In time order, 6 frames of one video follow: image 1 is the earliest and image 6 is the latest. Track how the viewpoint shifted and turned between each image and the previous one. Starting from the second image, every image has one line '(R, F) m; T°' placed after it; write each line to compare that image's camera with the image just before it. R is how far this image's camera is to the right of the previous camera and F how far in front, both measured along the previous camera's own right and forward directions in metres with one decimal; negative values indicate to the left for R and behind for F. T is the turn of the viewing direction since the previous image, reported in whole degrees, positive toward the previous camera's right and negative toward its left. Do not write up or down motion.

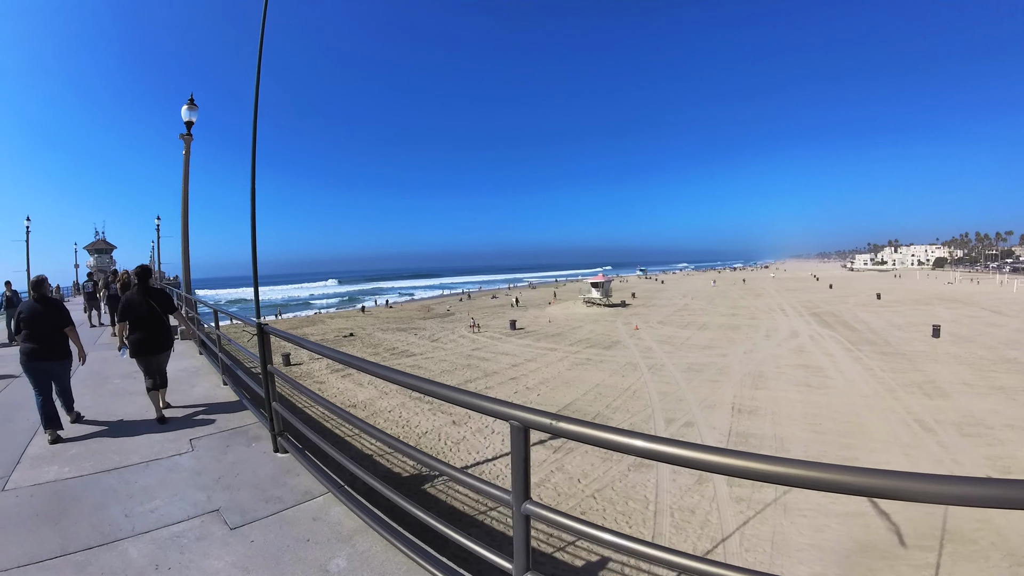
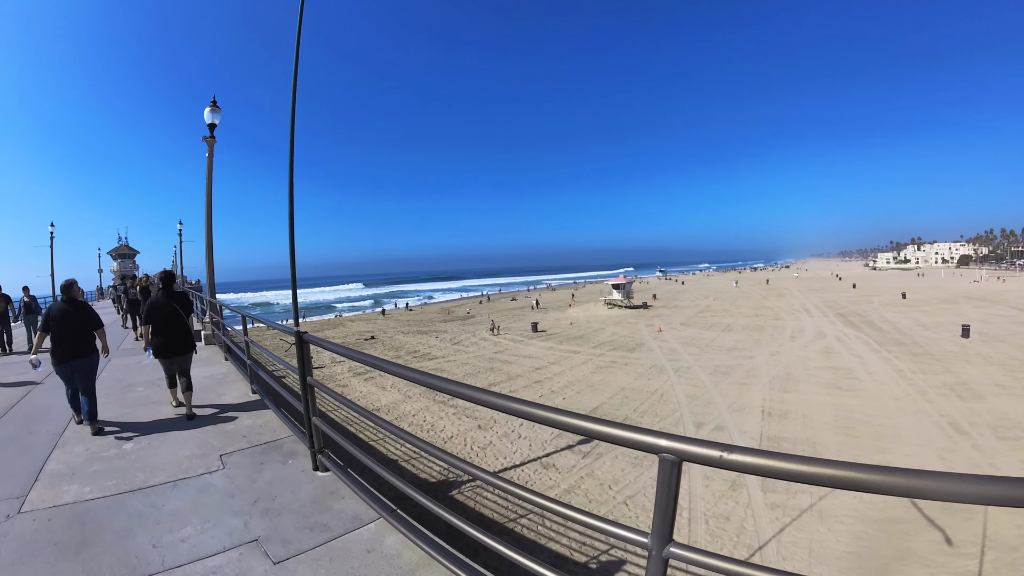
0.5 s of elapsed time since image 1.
(-0.2, +0.3) m; -2°
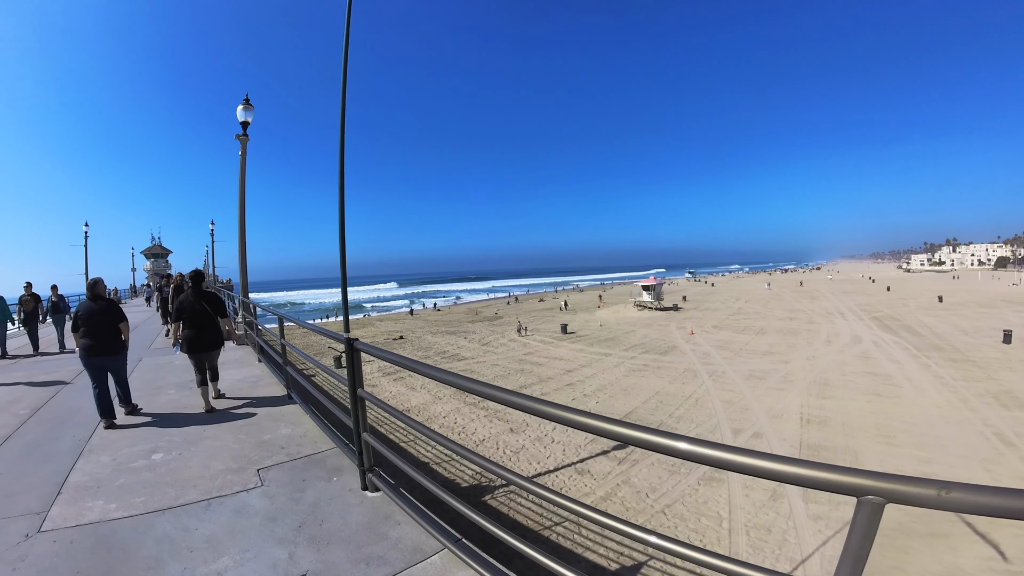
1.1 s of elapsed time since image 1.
(-0.2, +0.3) m; -3°
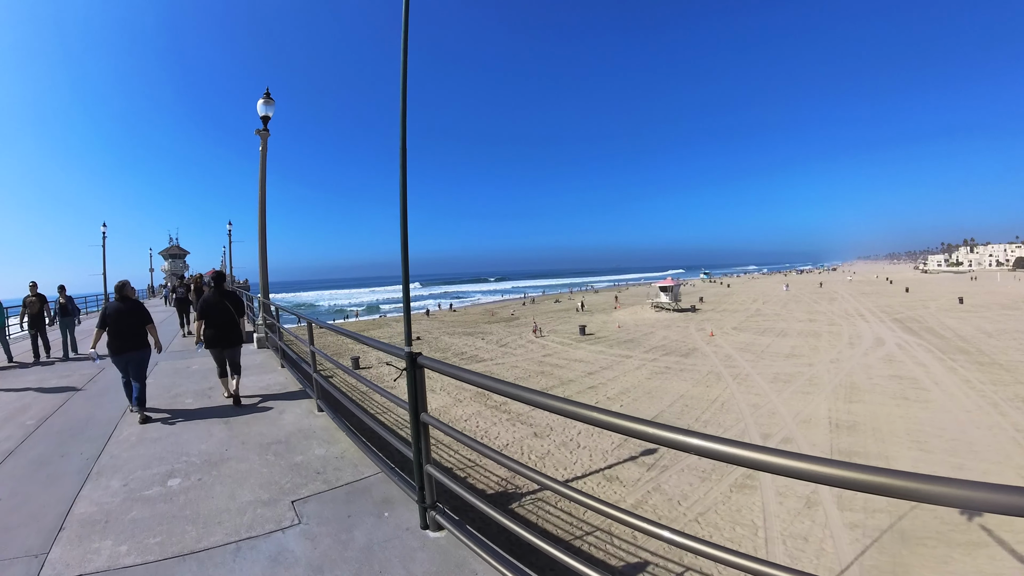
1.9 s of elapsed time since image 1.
(-0.3, +0.3) m; -1°
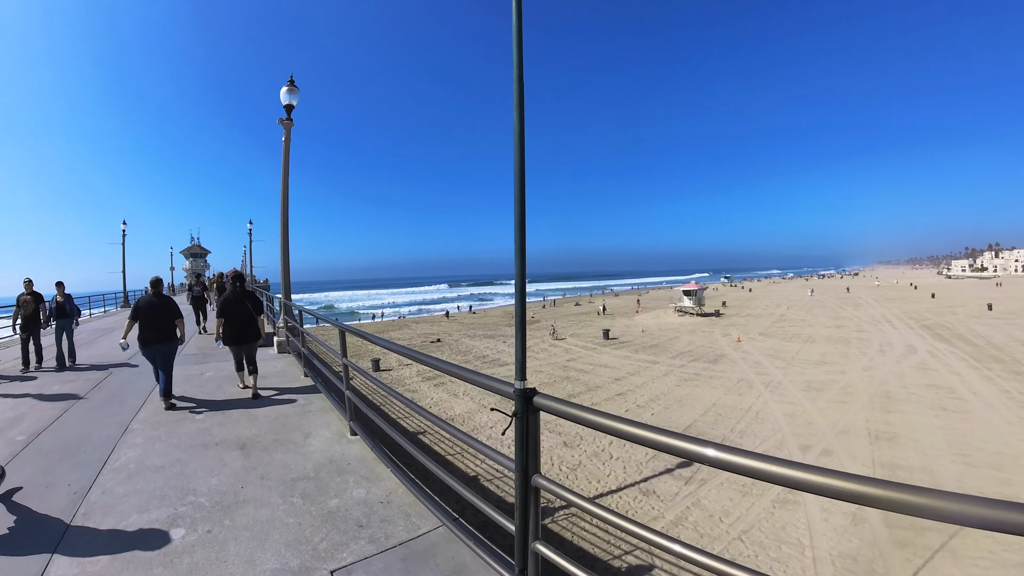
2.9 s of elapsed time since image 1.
(-0.3, +0.3) m; -2°
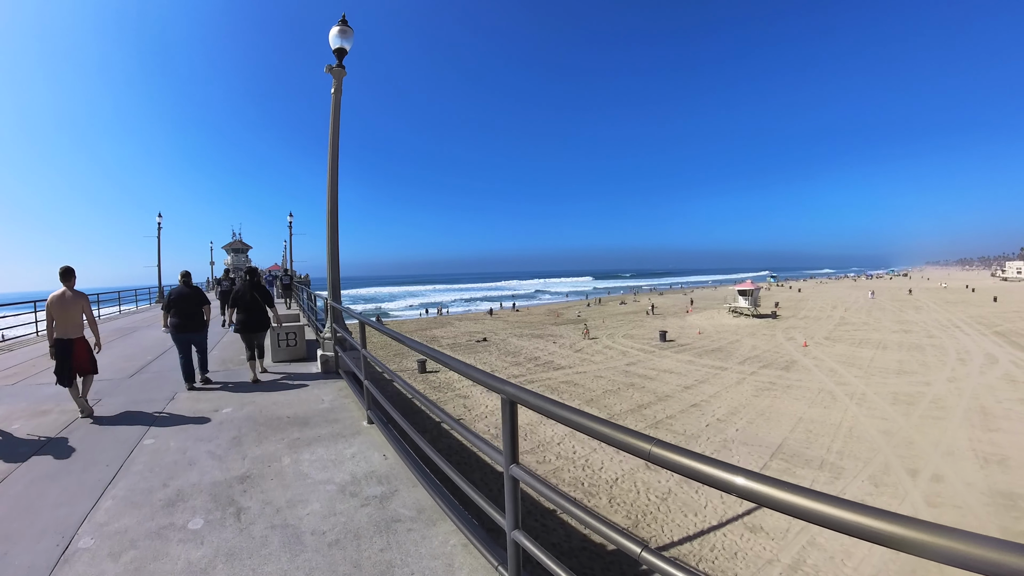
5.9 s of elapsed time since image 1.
(-0.6, +1.0) m; -4°
